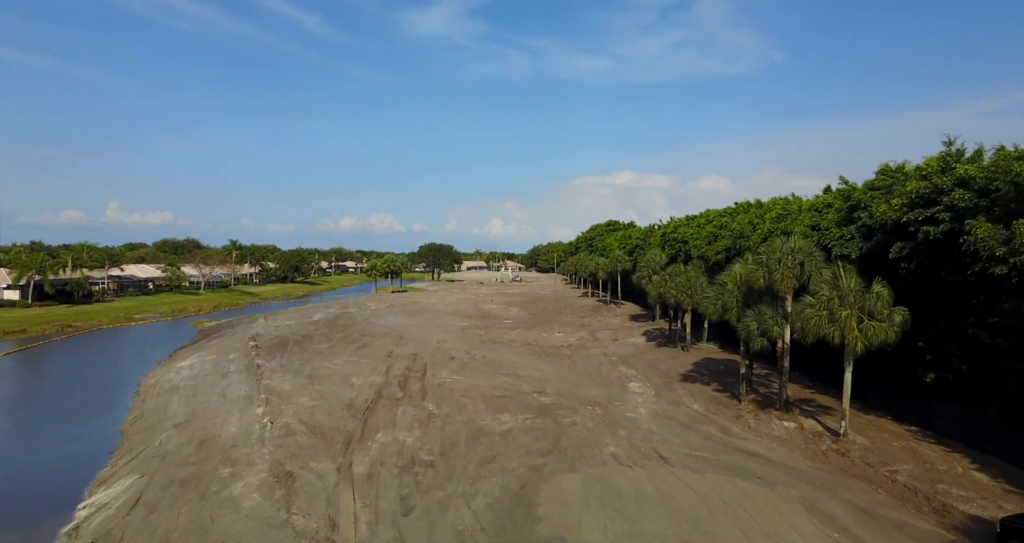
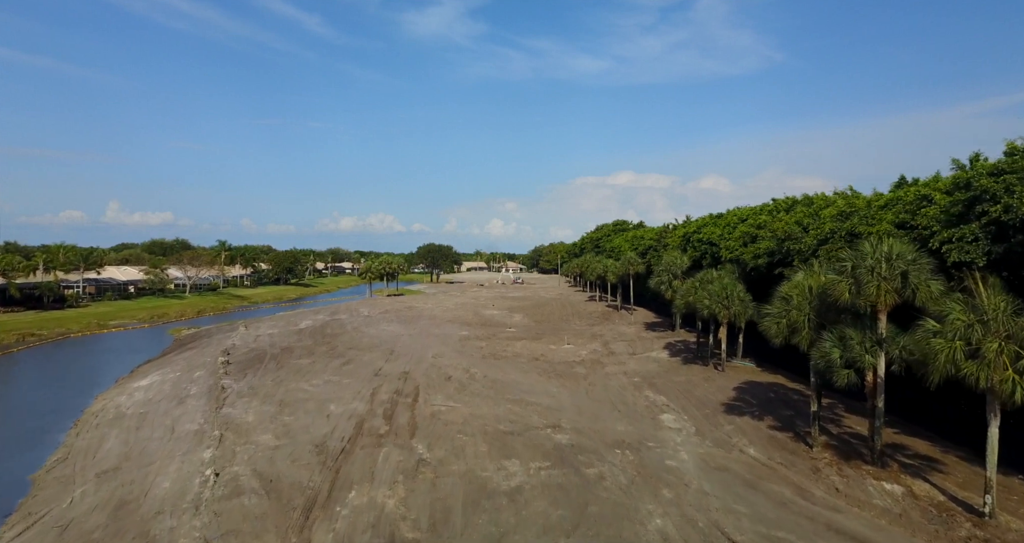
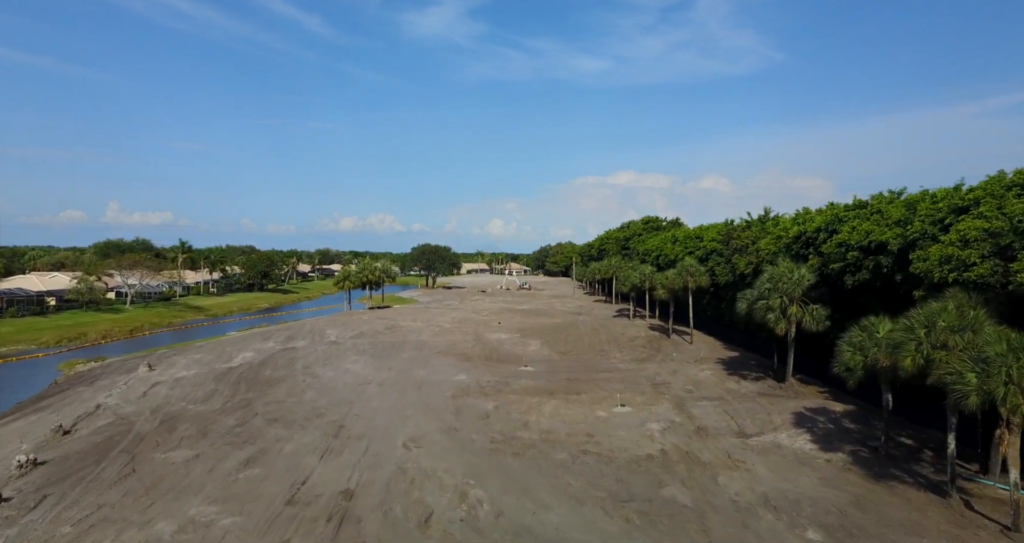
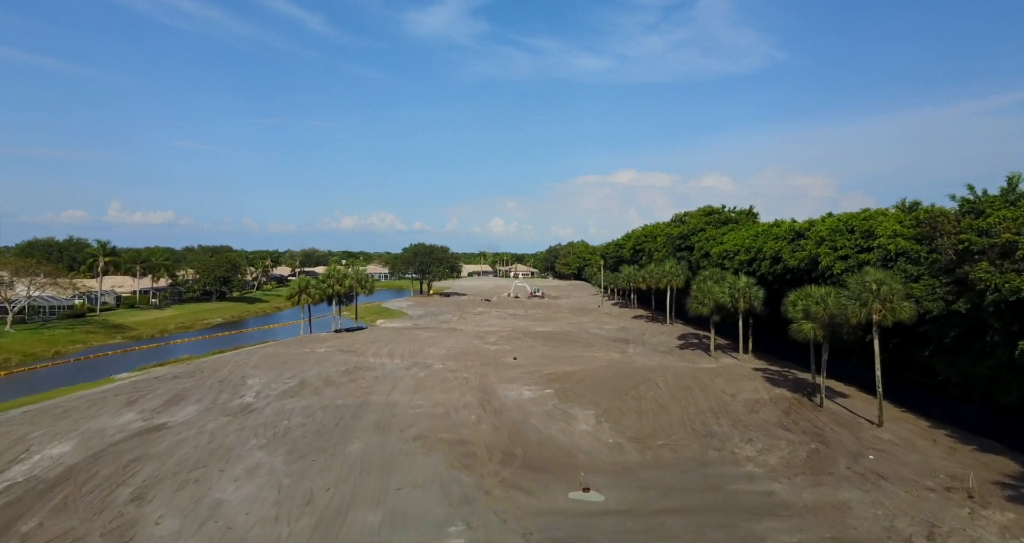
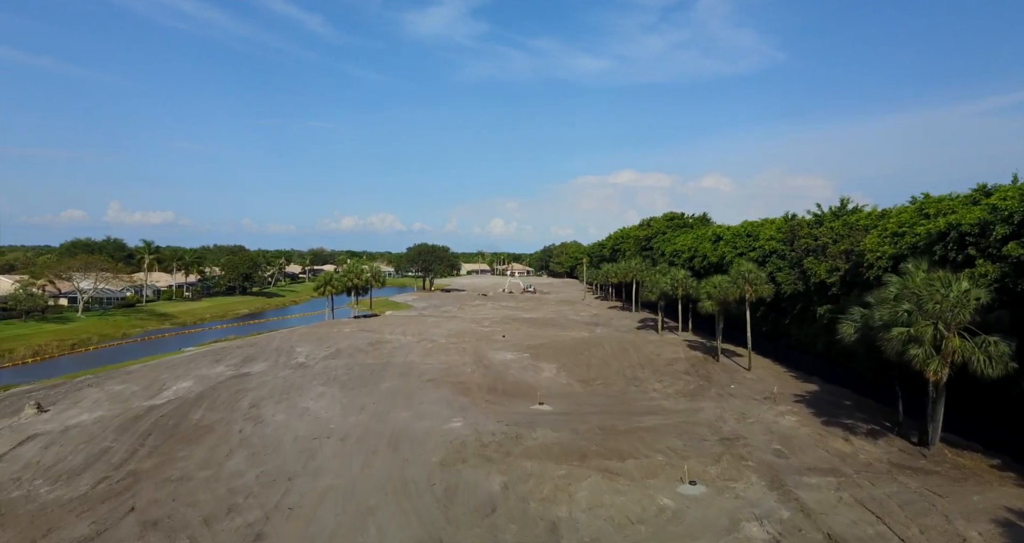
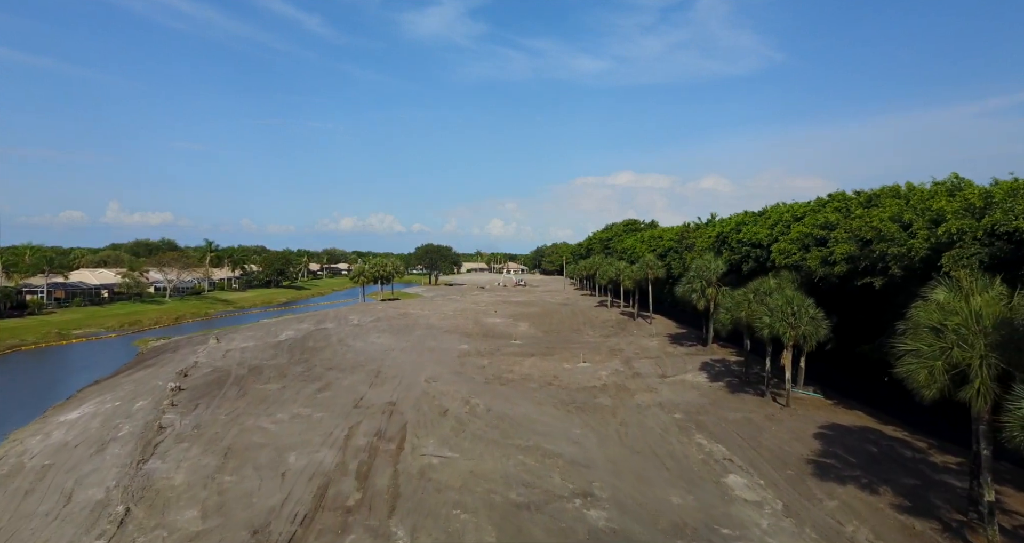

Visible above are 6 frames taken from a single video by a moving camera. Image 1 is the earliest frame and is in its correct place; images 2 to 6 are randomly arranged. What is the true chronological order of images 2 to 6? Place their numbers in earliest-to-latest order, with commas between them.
2, 6, 3, 5, 4
